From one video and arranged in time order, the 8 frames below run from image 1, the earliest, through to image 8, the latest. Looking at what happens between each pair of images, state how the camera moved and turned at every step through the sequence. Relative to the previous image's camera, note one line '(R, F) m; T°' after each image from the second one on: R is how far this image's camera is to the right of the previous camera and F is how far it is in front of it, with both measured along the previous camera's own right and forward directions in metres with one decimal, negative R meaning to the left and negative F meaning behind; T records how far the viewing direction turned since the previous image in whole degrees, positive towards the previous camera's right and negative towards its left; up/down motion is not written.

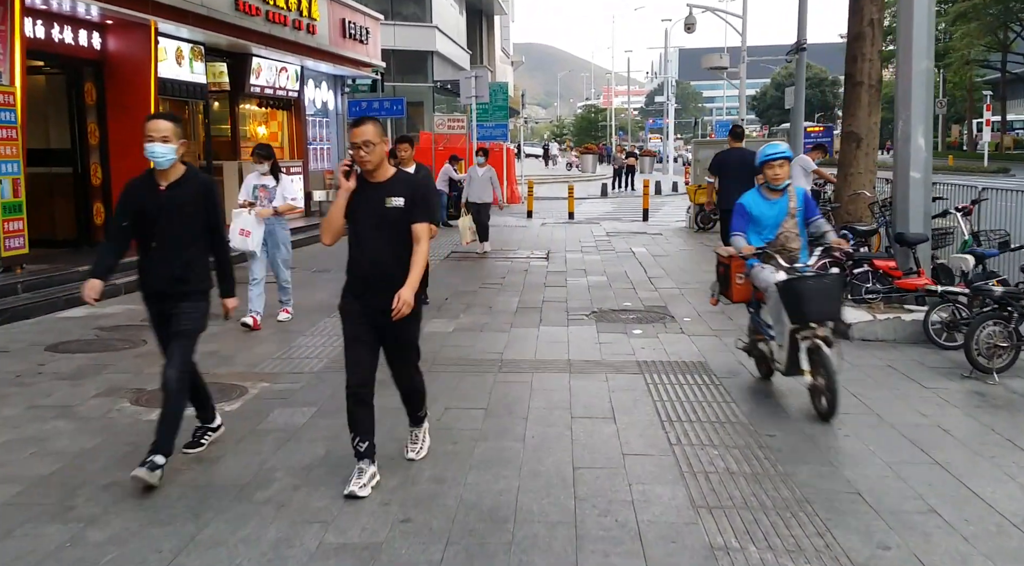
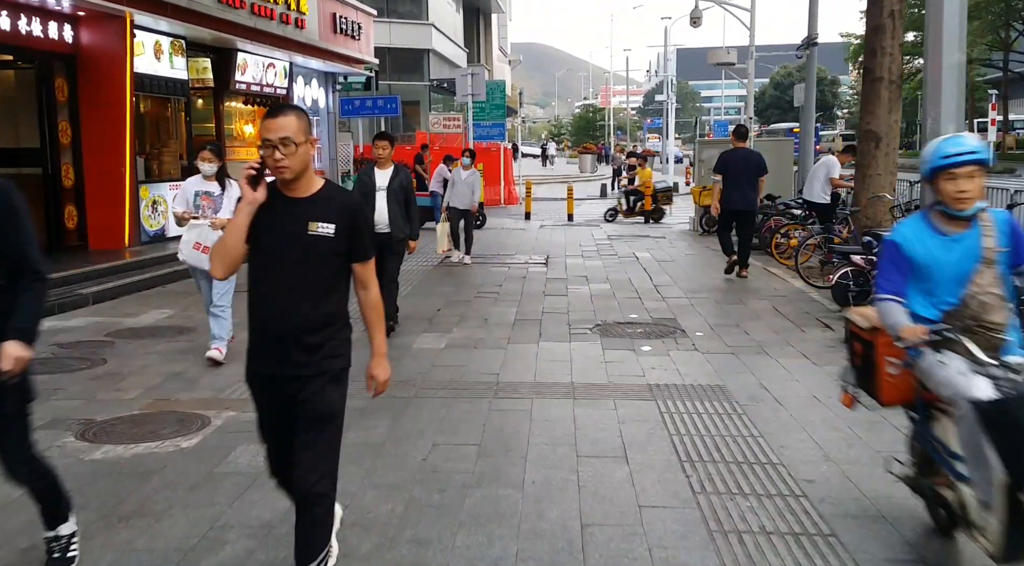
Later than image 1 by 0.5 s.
(0.0, +0.7) m; 0°
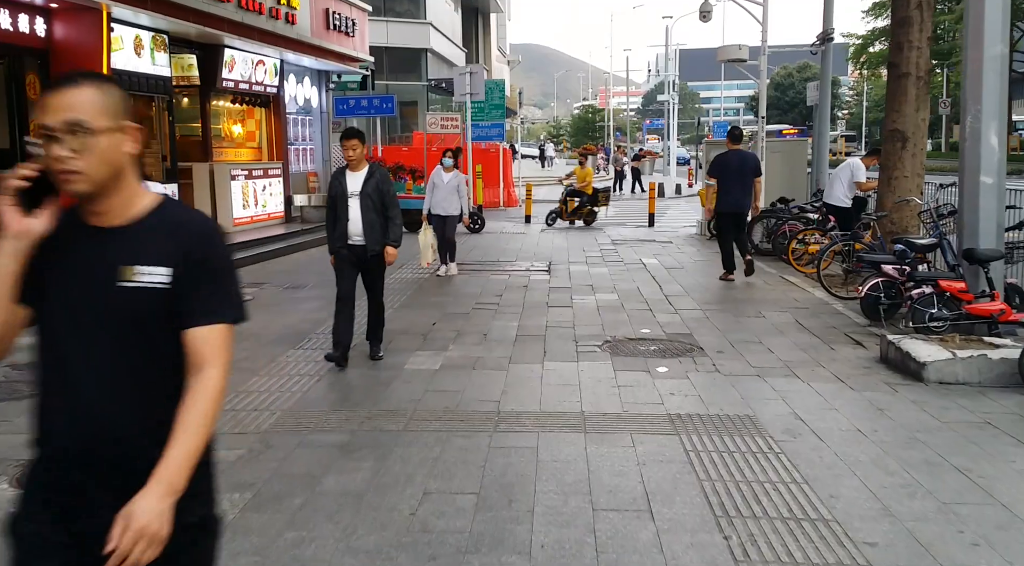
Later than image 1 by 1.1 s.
(0.0, +0.7) m; 0°
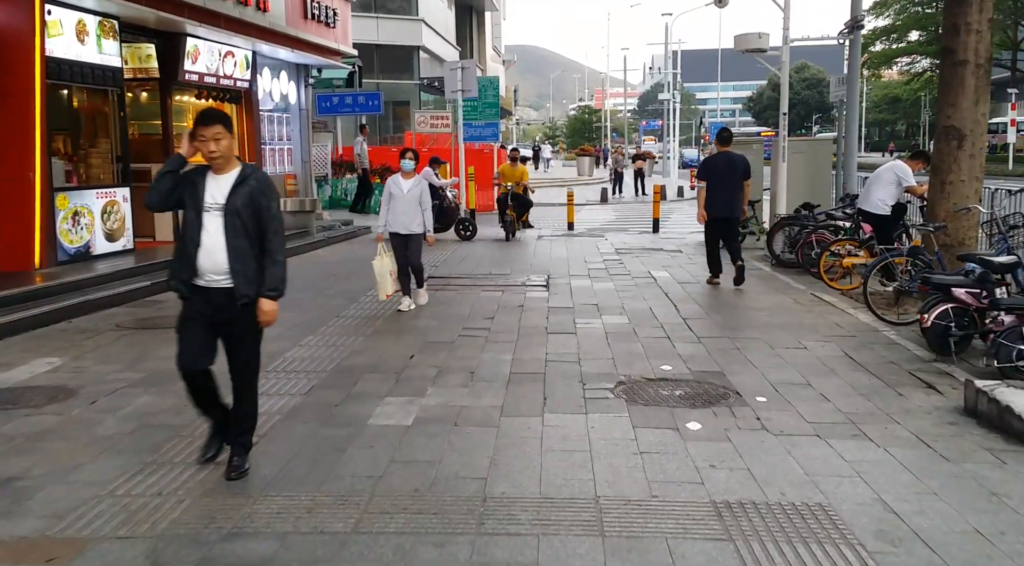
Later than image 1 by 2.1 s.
(0.0, +1.4) m; 0°
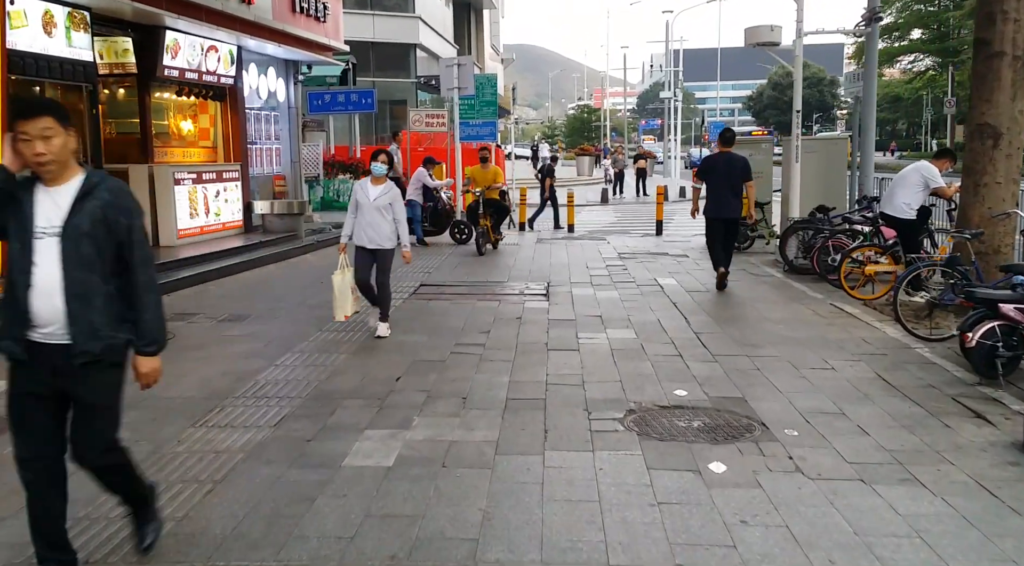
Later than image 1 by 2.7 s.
(0.0, +0.7) m; 0°
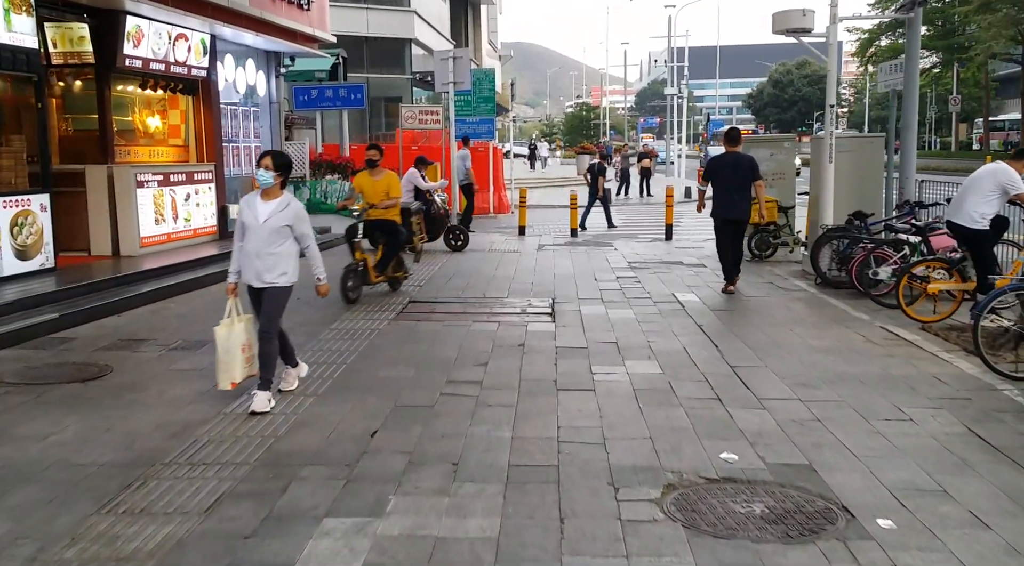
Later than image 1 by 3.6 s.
(0.0, +1.2) m; 0°
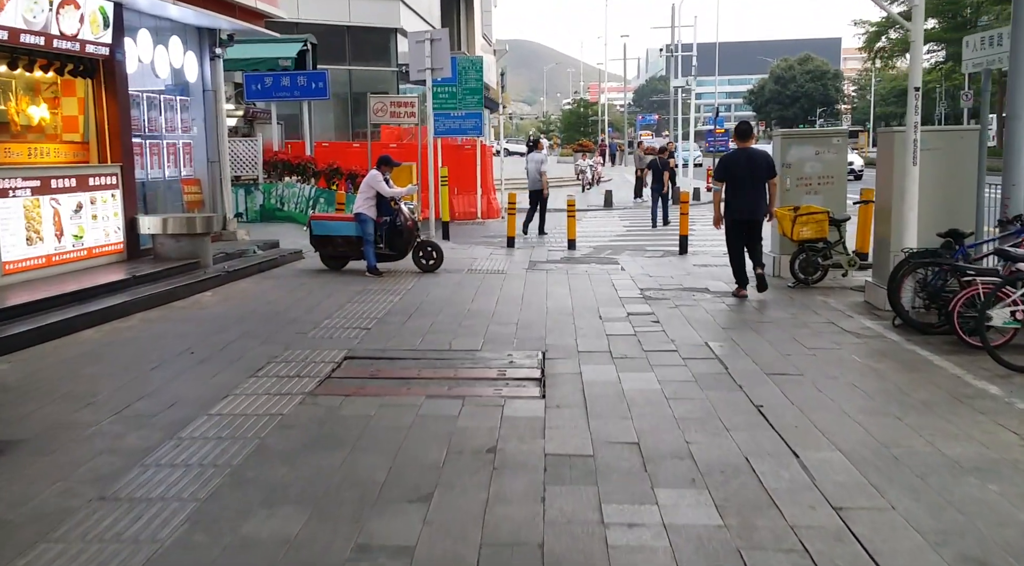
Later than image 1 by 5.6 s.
(+0.2, +2.7) m; 0°
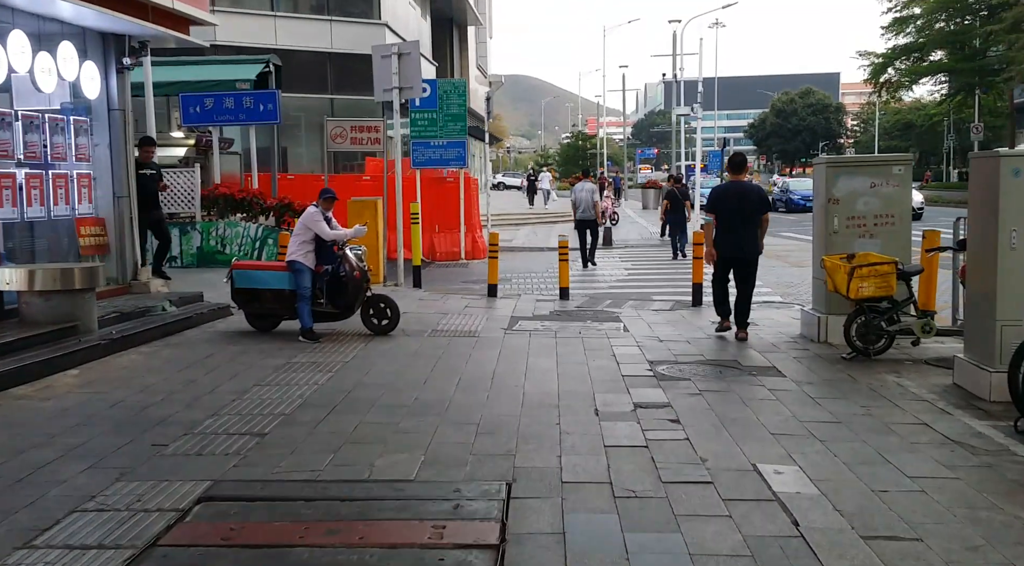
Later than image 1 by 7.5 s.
(+0.3, +2.4) m; 0°
